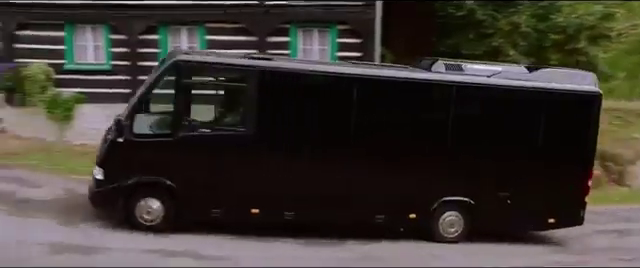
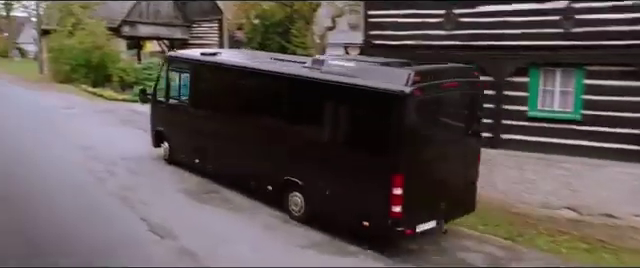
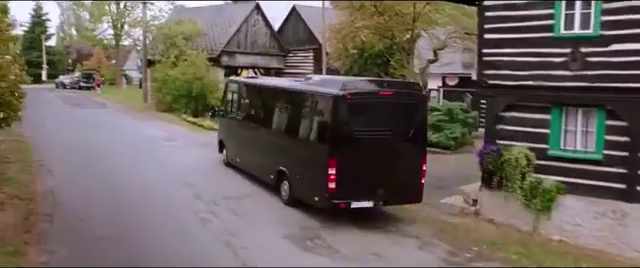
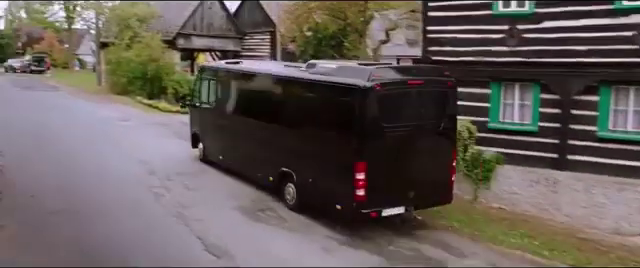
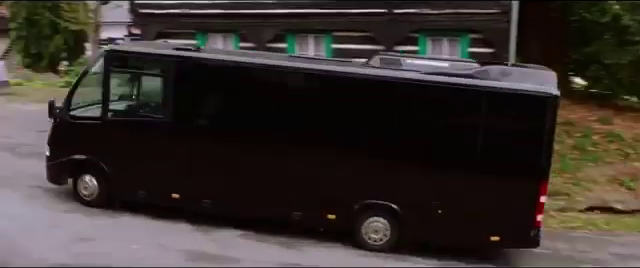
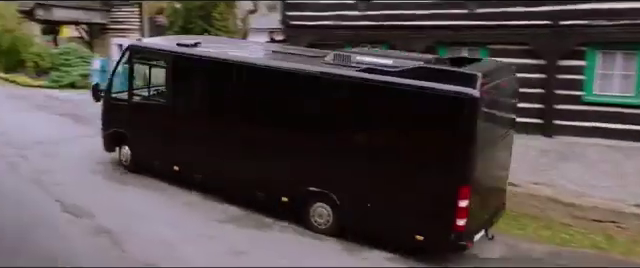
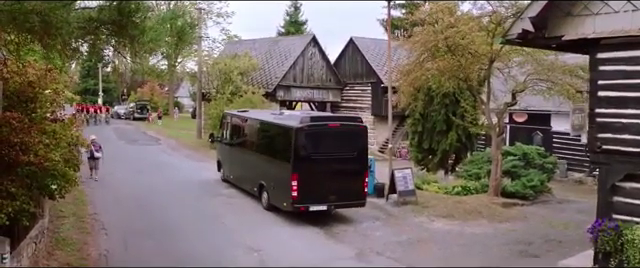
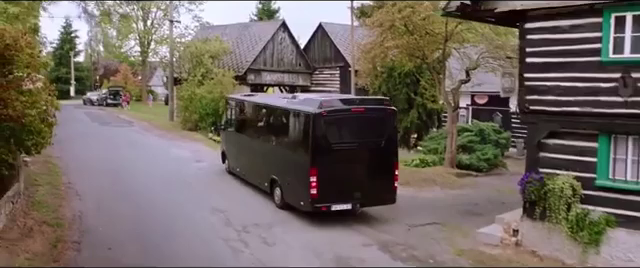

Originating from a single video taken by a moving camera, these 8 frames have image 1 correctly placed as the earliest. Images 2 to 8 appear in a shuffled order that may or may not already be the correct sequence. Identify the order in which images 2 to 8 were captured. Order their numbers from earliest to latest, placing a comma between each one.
5, 6, 2, 4, 3, 8, 7
